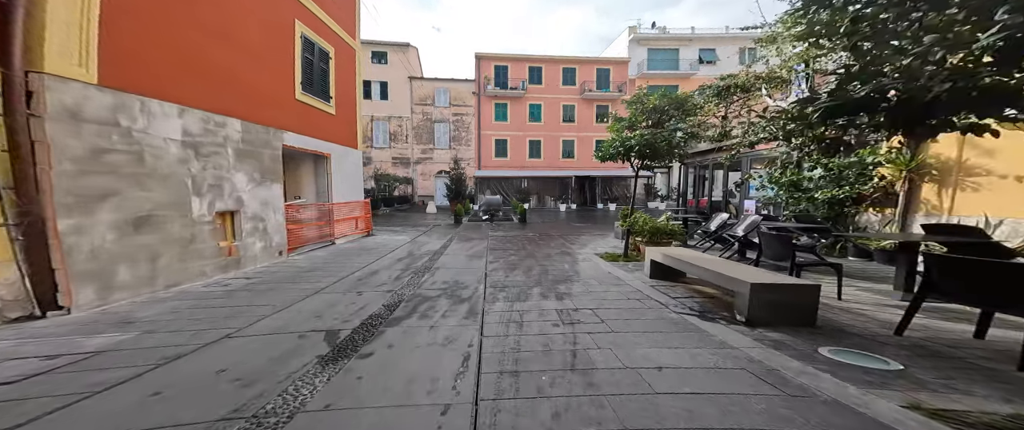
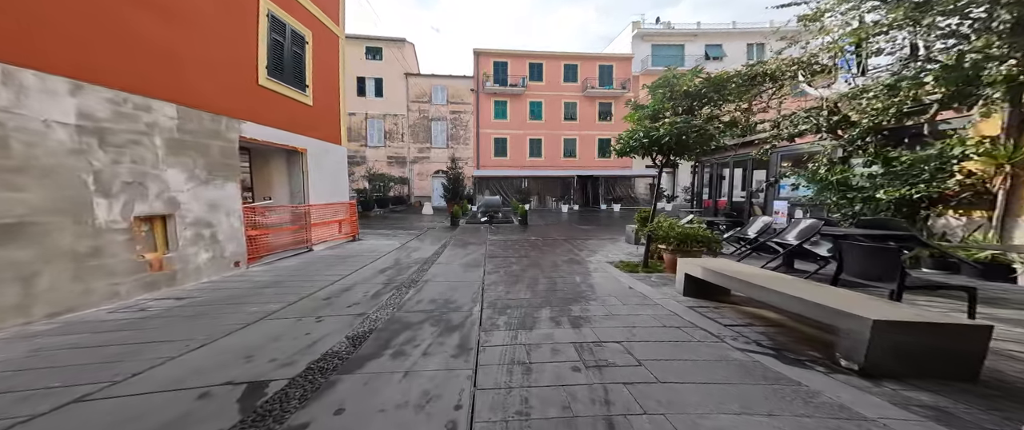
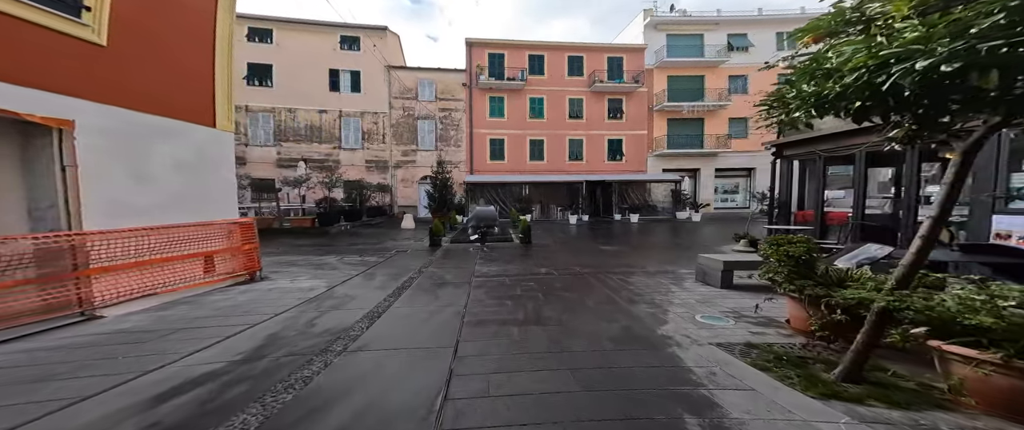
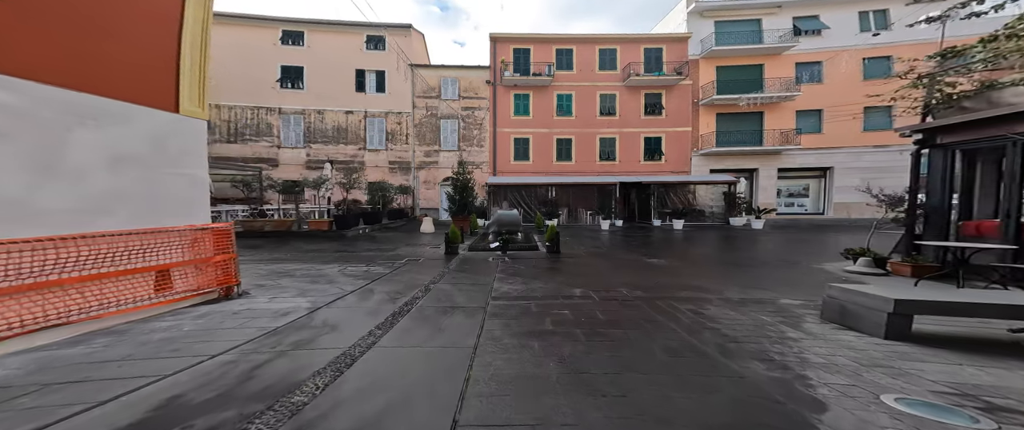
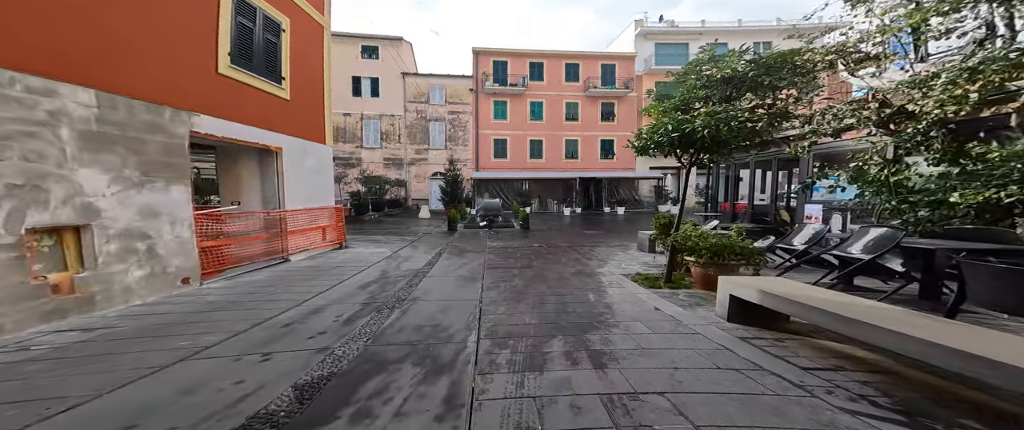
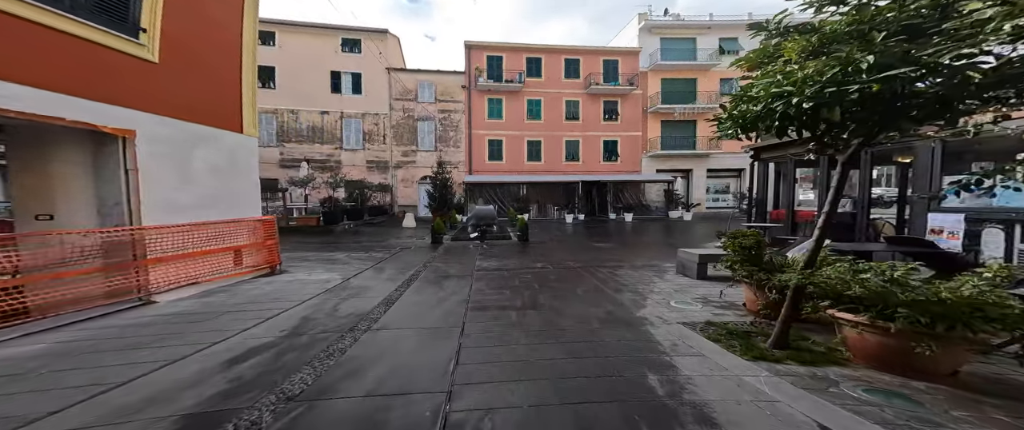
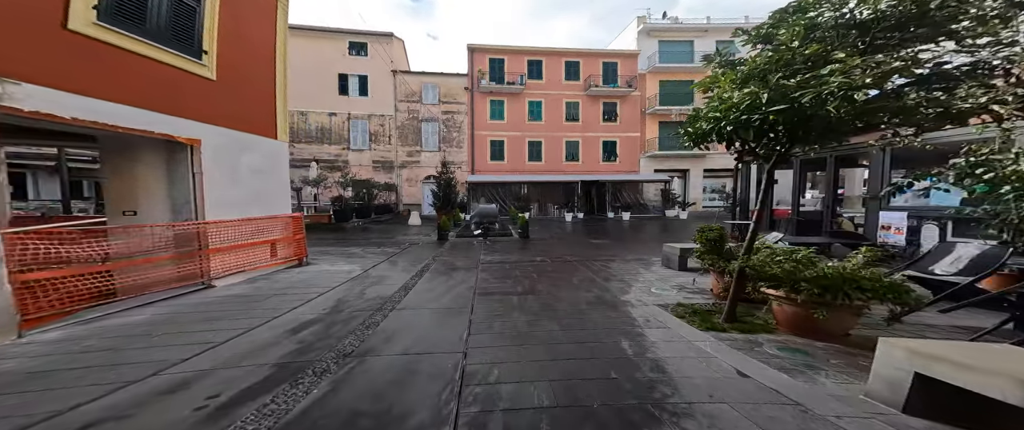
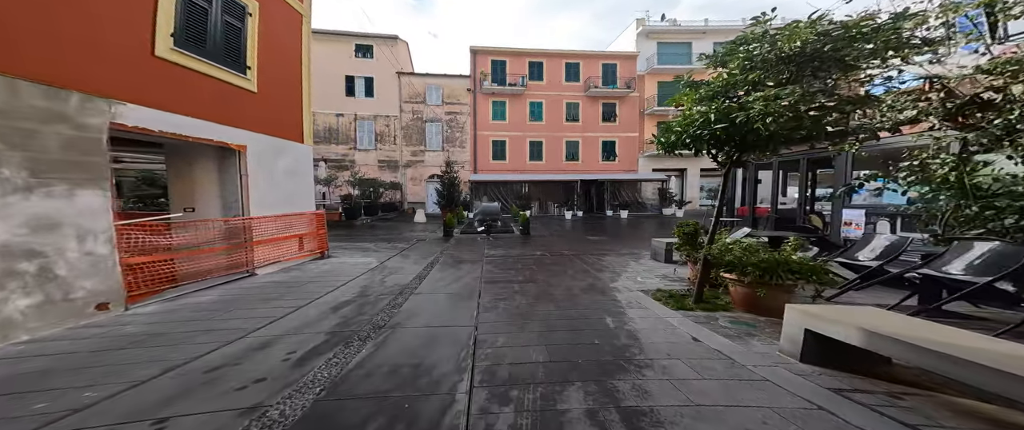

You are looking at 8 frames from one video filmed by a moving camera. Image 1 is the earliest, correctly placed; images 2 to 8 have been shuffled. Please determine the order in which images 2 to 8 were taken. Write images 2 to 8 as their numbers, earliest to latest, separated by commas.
2, 5, 8, 7, 6, 3, 4
